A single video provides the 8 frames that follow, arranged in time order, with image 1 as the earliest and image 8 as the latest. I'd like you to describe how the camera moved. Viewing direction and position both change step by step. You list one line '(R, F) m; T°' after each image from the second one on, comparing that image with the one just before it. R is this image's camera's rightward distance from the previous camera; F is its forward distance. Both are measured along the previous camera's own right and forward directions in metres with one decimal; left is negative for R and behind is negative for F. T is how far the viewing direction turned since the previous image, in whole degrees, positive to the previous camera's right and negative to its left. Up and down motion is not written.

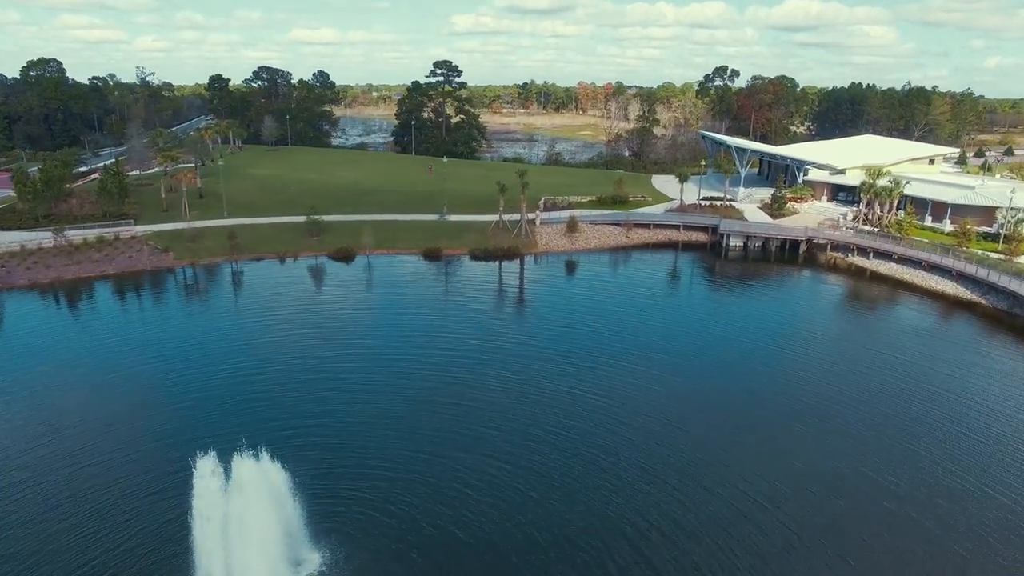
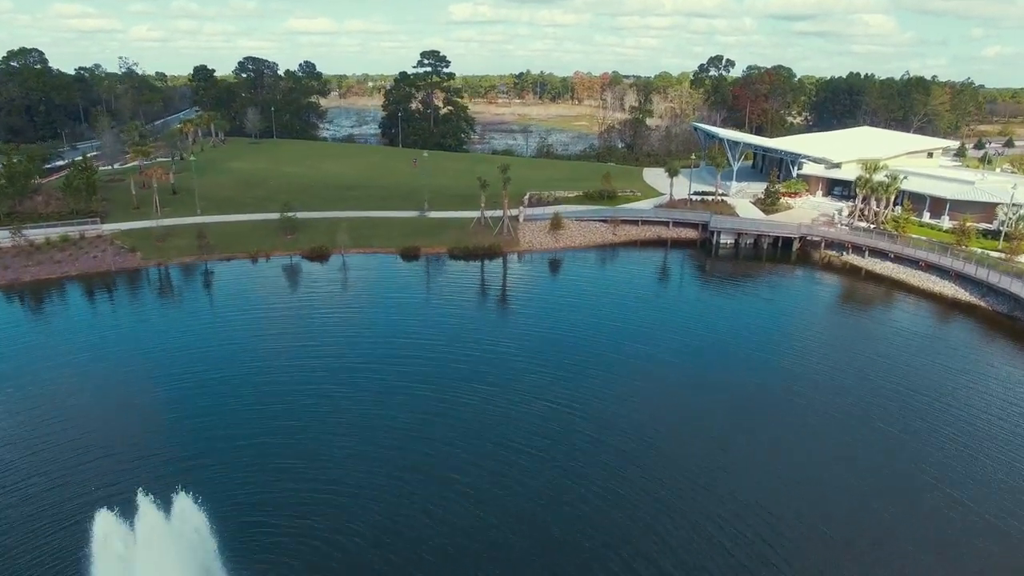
(+1.1, +1.7) m; 0°
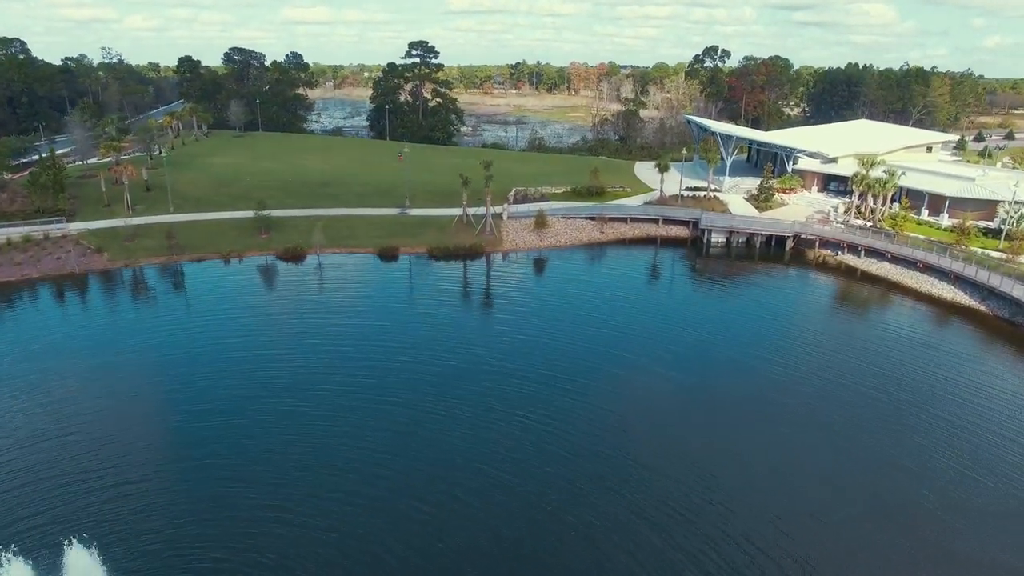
(+1.1, +1.6) m; 0°
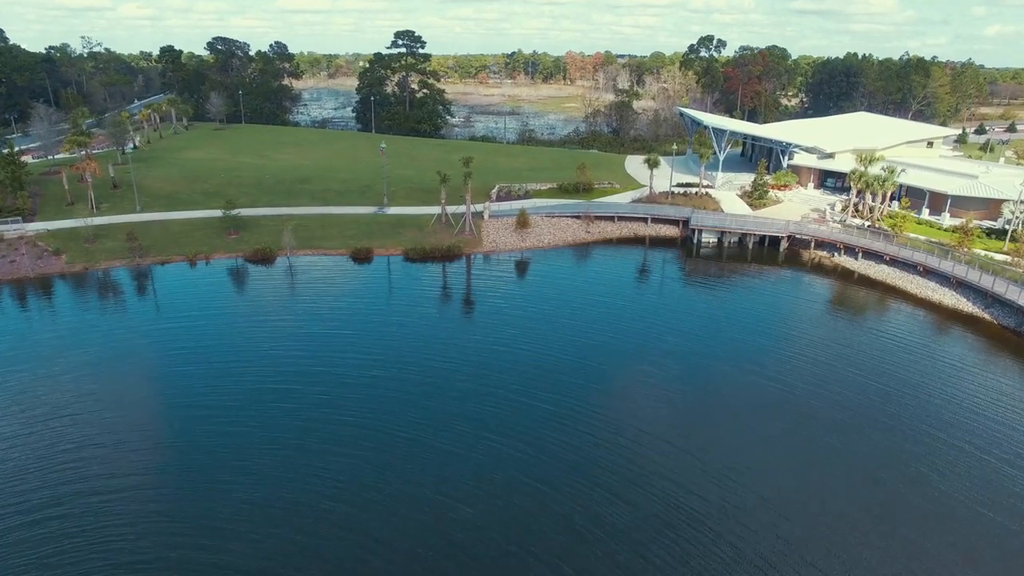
(+1.1, +2.0) m; 0°
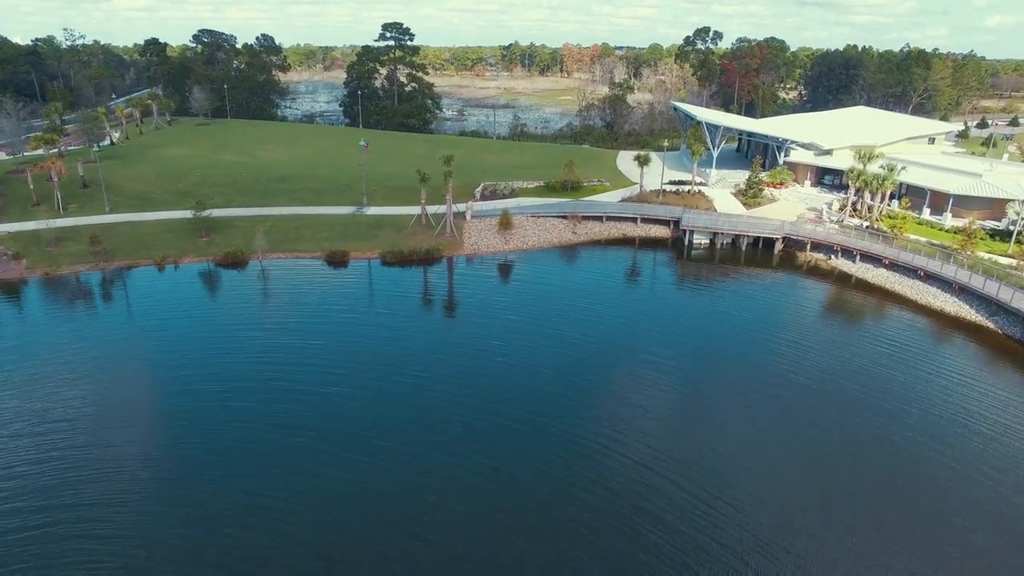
(+1.0, +1.7) m; 0°
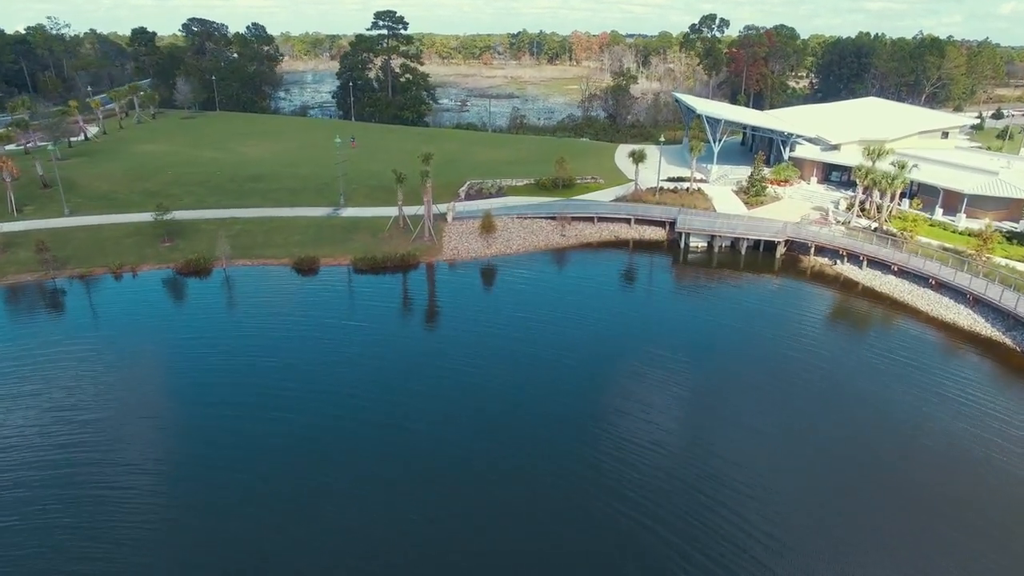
(+1.7, +2.5) m; -1°
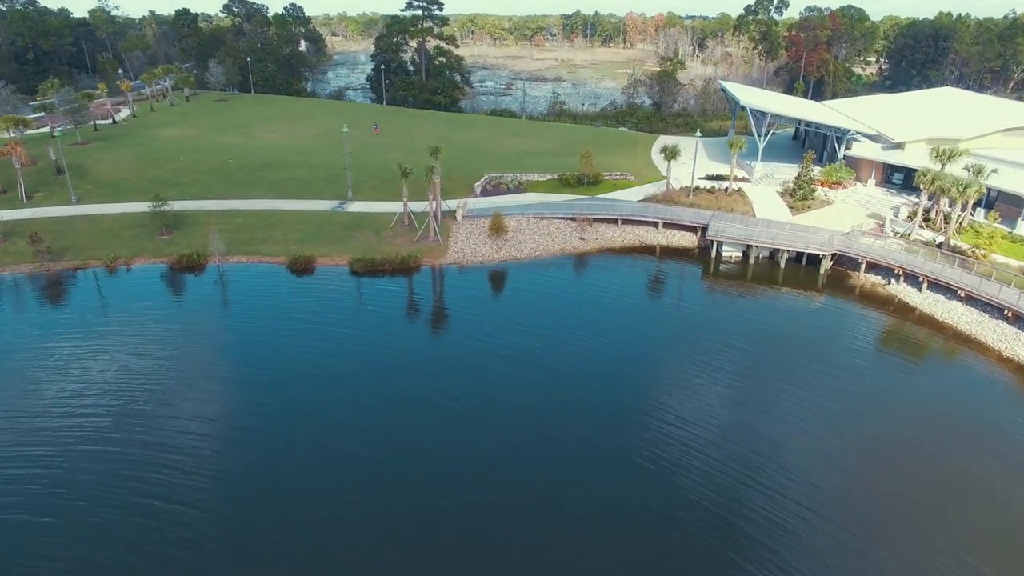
(+2.1, +3.2) m; -4°
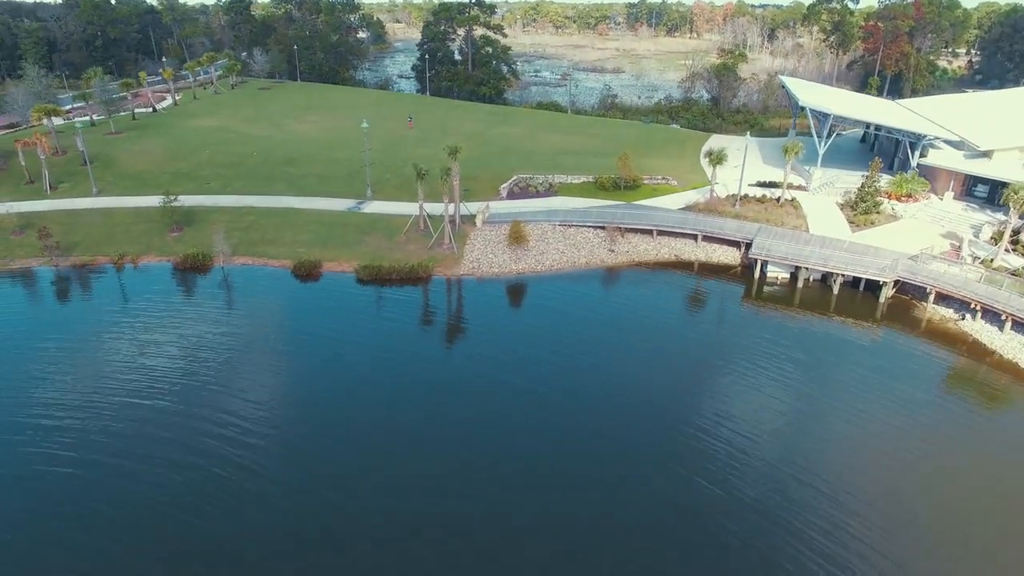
(+1.8, +2.9) m; -5°
